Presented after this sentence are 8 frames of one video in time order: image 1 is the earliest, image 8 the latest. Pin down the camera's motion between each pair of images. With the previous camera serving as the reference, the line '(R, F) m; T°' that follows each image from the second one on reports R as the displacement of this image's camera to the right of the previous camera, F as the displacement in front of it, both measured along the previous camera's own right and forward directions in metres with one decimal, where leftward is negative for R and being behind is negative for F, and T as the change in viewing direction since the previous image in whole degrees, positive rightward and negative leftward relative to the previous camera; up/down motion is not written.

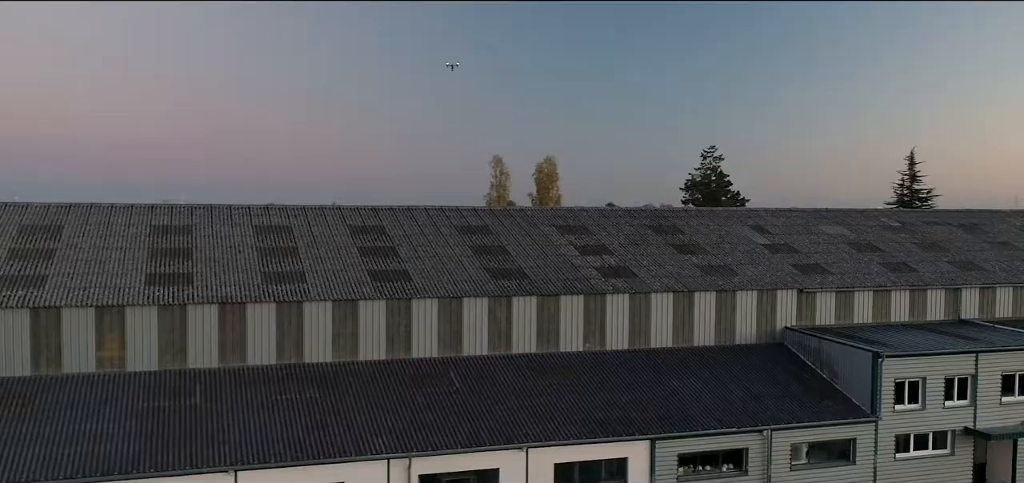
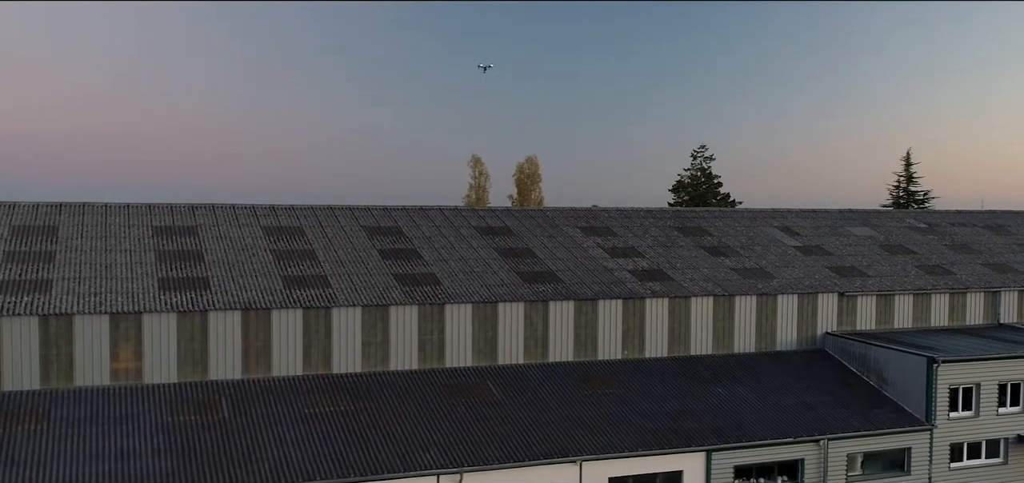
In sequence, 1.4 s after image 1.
(-2.6, +1.8) m; +2°
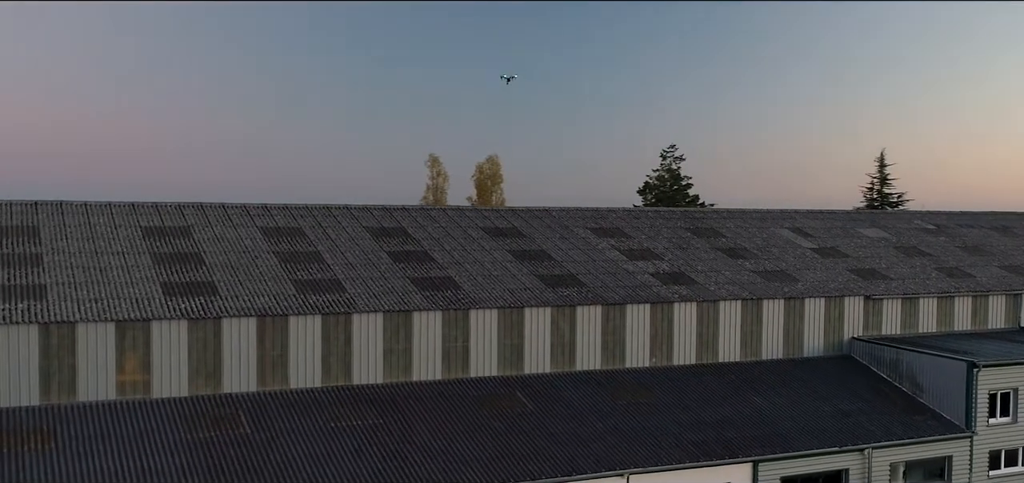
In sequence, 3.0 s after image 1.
(-2.6, +1.7) m; +3°
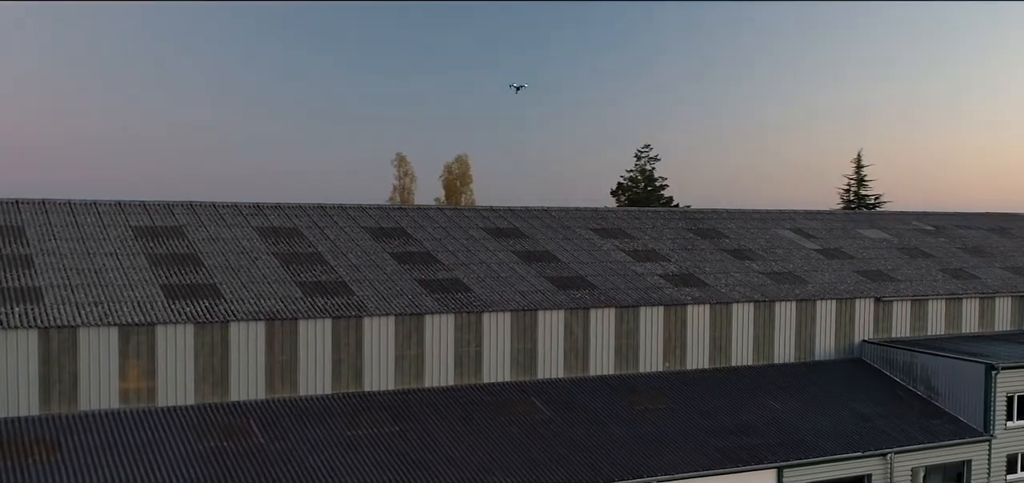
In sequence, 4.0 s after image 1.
(-1.6, +0.9) m; +2°
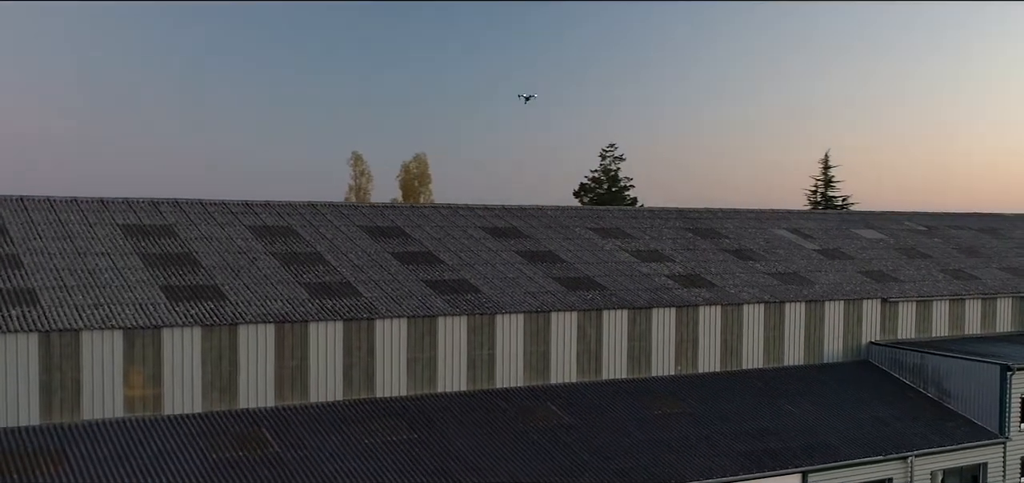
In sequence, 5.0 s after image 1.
(-1.7, +0.9) m; +3°
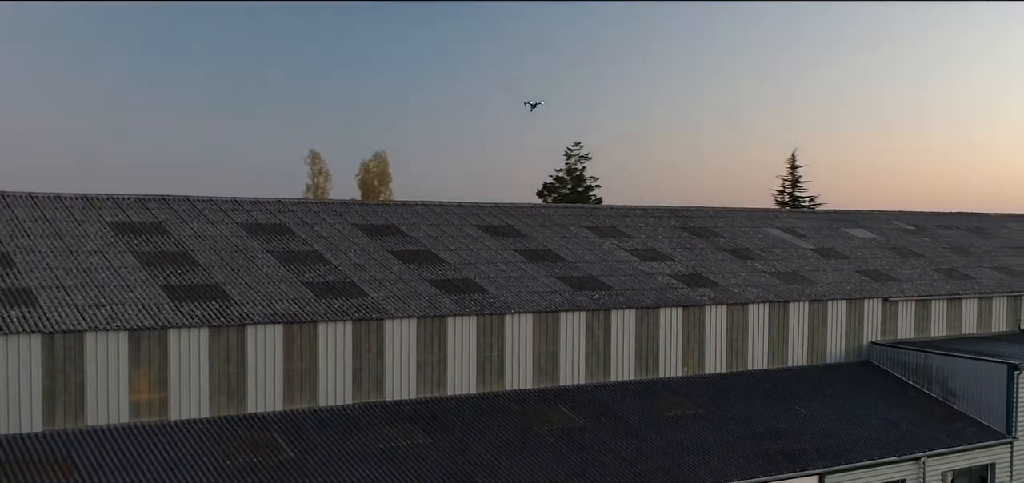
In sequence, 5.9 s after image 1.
(-1.5, +0.6) m; +2°
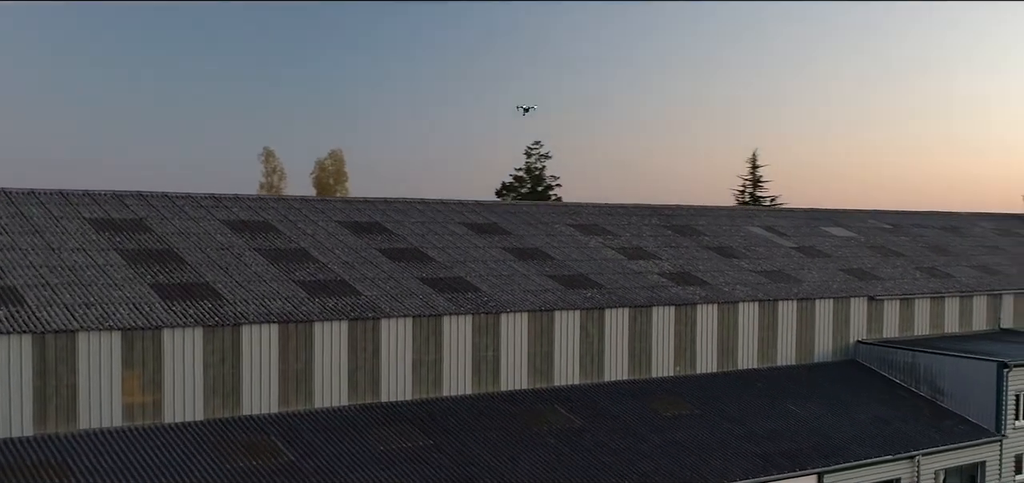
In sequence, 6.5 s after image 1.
(-1.0, +0.3) m; +2°
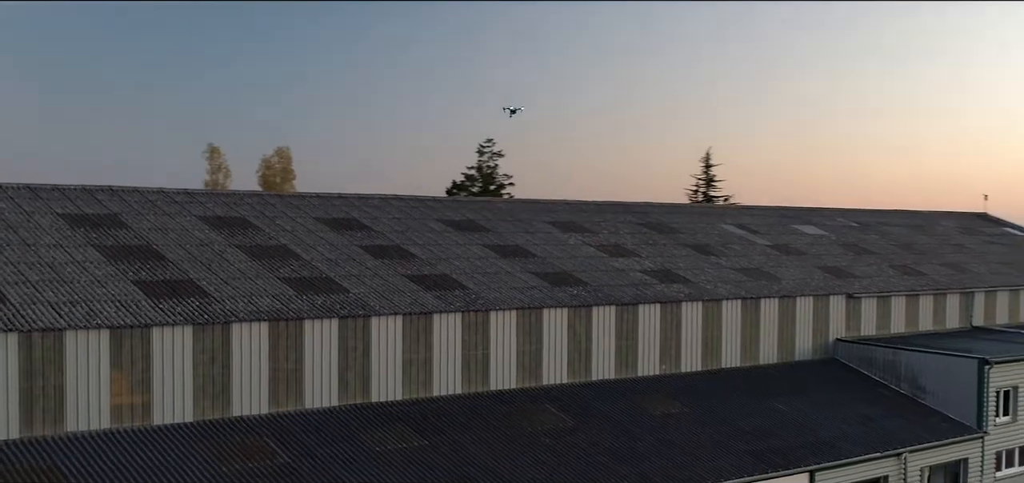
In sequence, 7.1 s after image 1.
(-1.1, +0.2) m; +3°
